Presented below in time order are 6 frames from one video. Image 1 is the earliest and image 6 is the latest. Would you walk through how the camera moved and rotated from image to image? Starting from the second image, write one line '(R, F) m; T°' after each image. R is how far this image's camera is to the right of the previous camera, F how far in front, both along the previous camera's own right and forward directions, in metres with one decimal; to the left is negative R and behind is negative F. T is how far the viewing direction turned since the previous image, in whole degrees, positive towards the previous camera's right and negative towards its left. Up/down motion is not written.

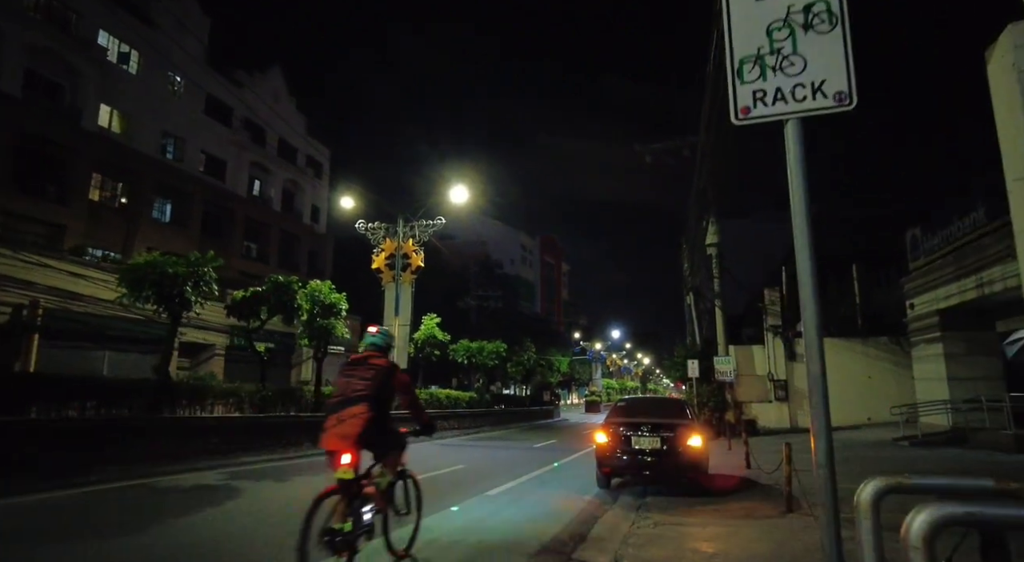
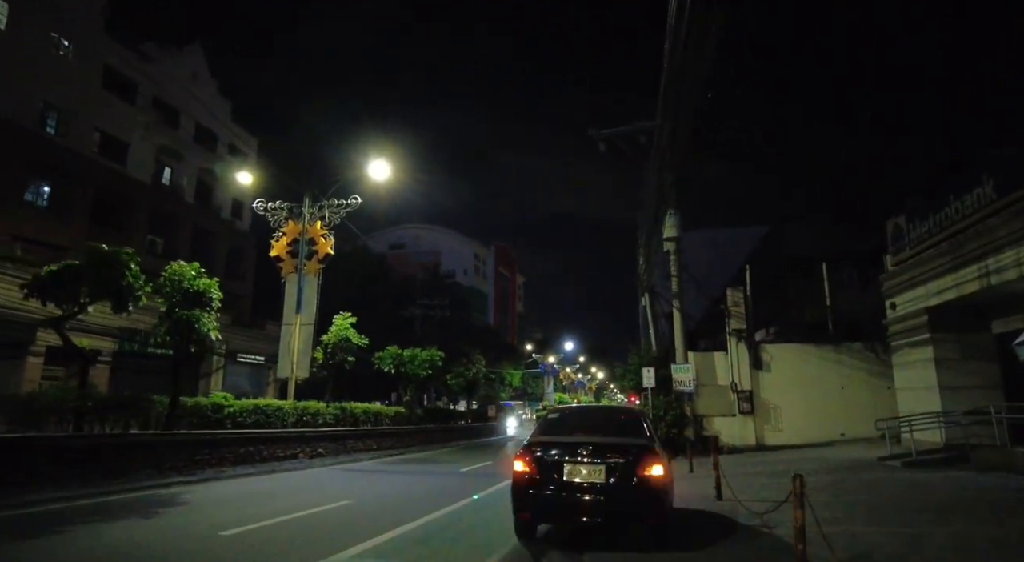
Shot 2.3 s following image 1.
(+0.8, +3.0) m; +4°
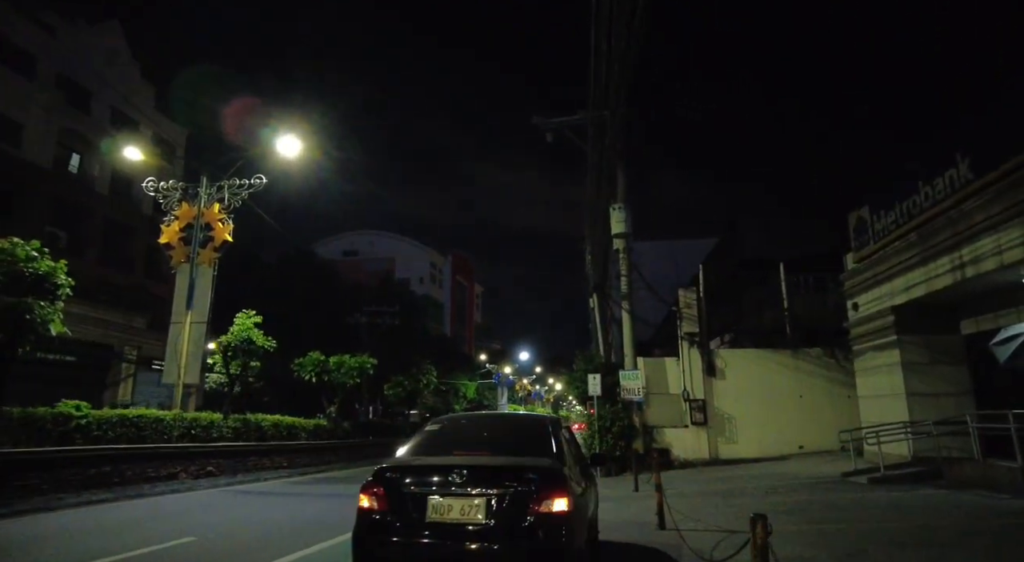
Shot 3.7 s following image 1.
(+0.8, +1.9) m; +4°
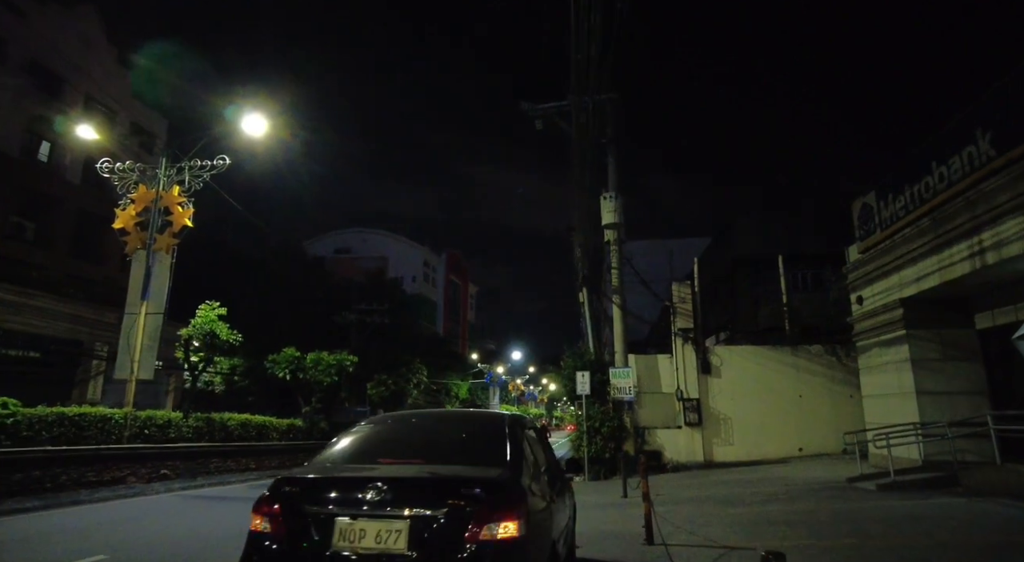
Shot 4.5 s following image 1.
(+0.3, +1.0) m; 0°
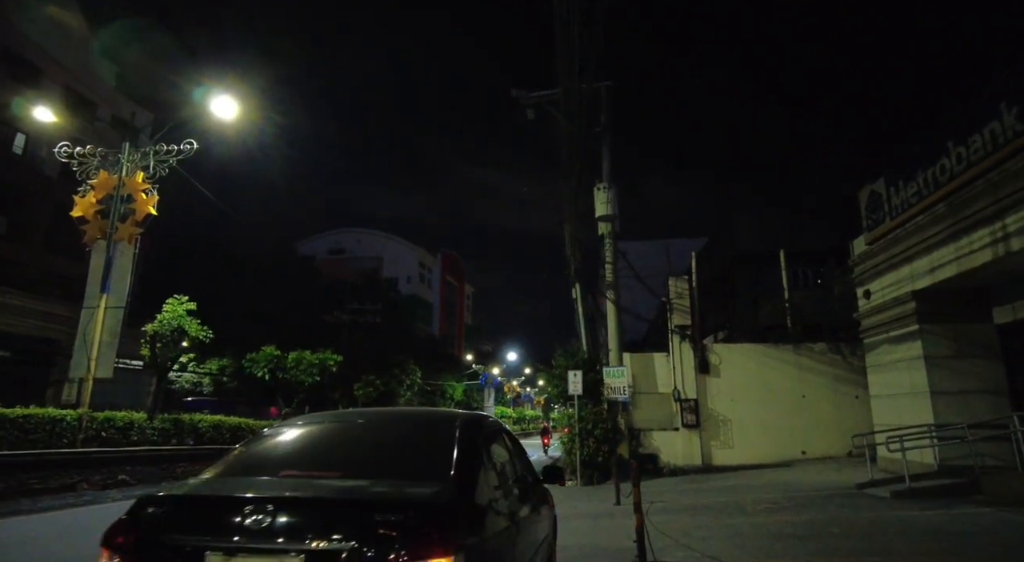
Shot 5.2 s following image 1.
(+0.2, +0.9) m; 0°
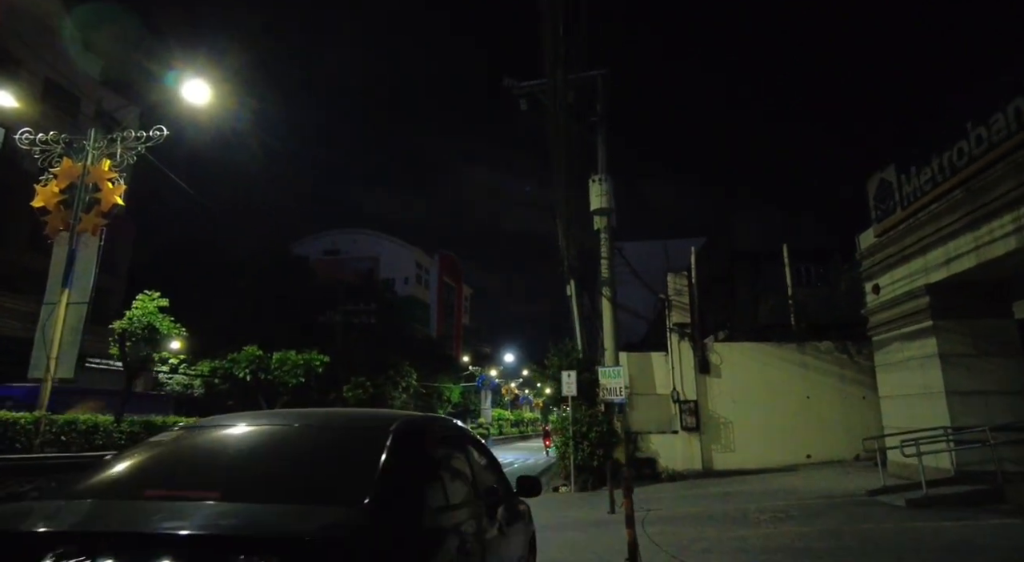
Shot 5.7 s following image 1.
(+0.2, +0.7) m; 0°
